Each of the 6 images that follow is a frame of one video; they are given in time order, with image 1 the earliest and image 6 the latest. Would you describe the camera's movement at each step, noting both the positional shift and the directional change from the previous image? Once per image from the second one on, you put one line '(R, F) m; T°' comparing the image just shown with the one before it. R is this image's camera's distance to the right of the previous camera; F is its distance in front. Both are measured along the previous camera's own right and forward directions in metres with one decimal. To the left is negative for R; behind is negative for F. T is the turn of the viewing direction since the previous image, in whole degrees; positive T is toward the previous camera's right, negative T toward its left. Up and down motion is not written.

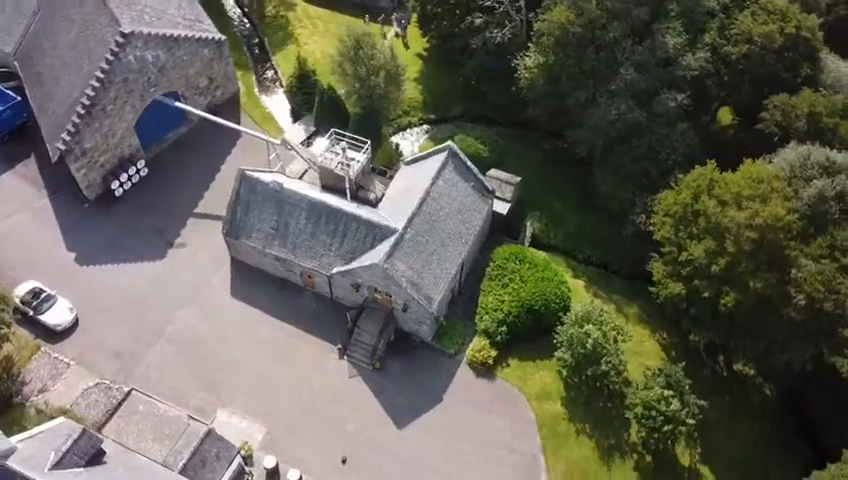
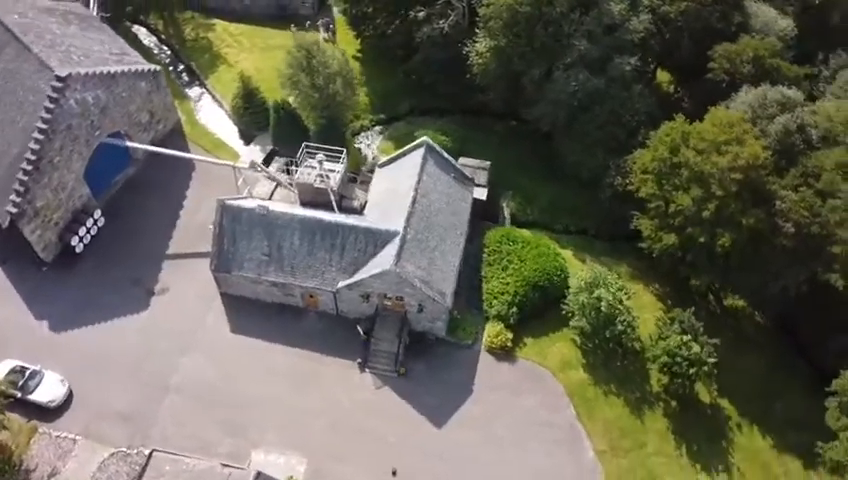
(-6.2, +0.7) m; +8°
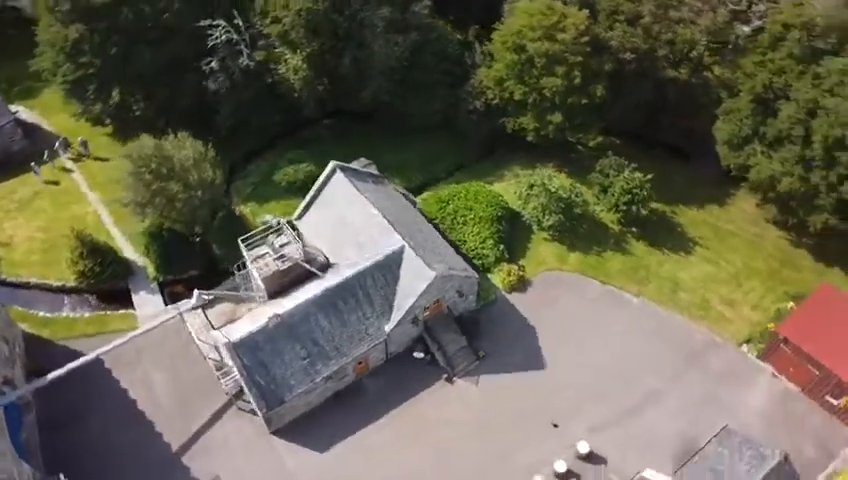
(-18.9, +5.2) m; +27°
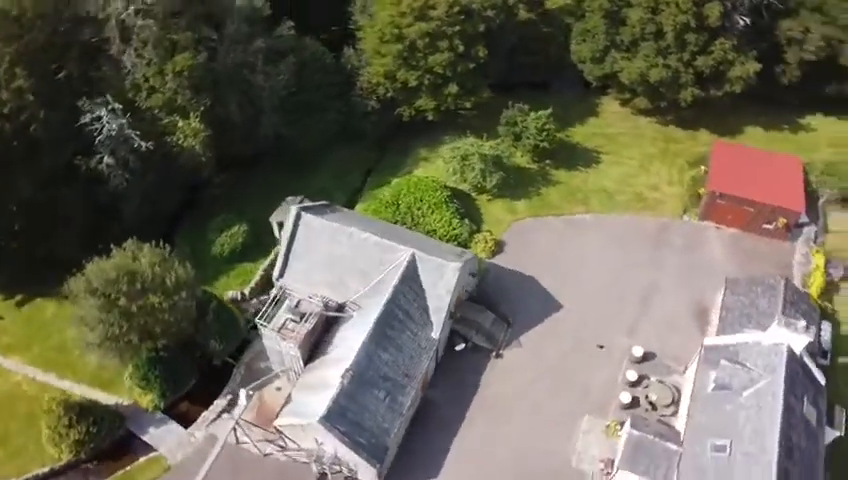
(-13.0, +2.0) m; +18°
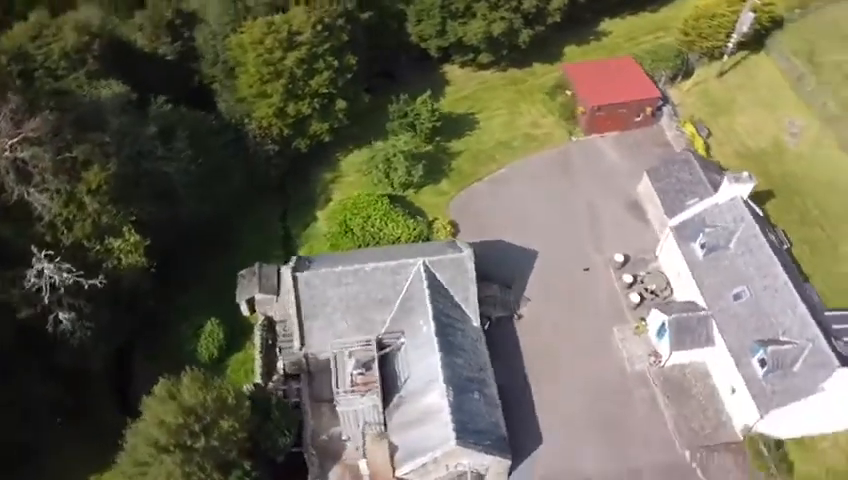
(-13.4, +1.6) m; +19°
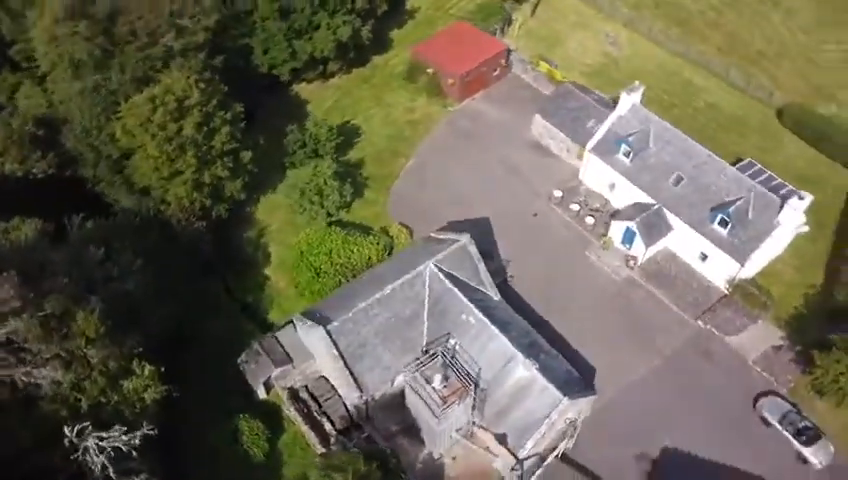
(-12.8, +1.5) m; +18°
